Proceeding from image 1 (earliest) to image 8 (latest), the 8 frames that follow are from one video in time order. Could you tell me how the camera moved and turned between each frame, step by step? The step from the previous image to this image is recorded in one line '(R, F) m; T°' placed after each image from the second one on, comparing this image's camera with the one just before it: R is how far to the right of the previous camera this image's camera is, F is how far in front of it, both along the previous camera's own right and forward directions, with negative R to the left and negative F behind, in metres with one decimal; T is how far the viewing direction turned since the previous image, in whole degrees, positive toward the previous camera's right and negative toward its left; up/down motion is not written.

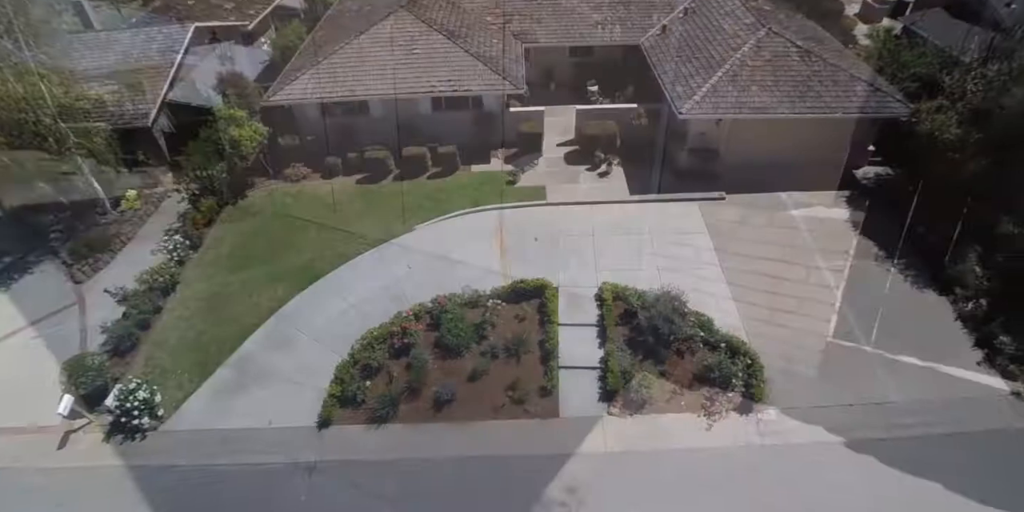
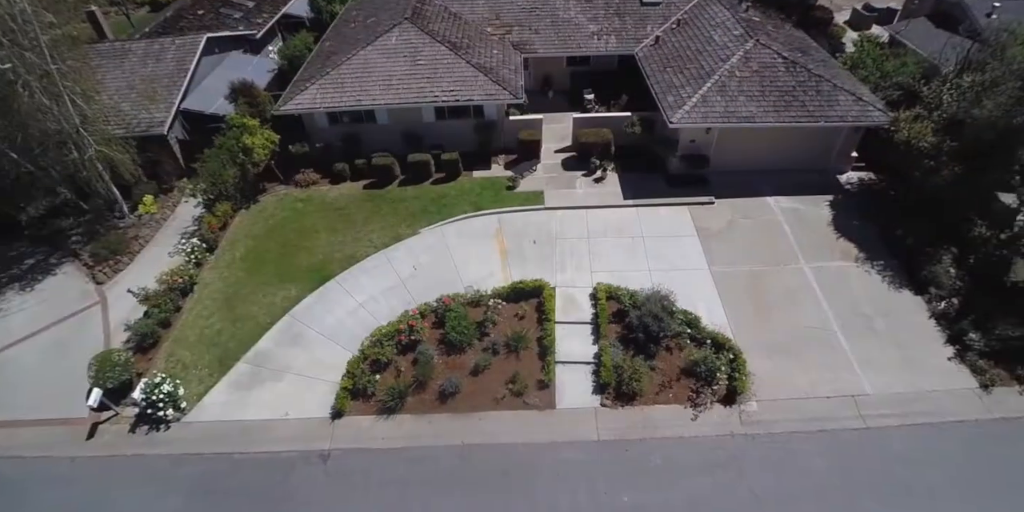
(0.0, -0.9) m; 0°
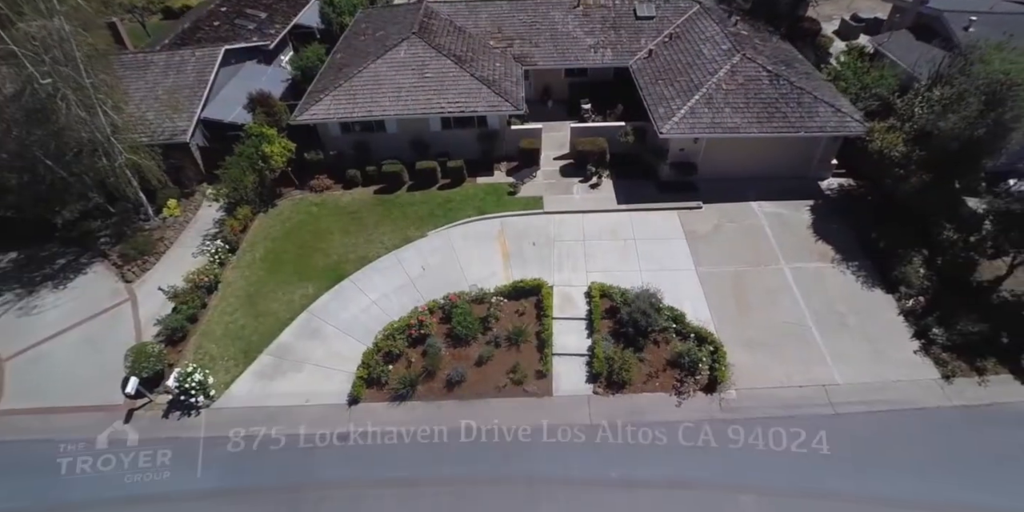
(0.0, -1.3) m; 0°
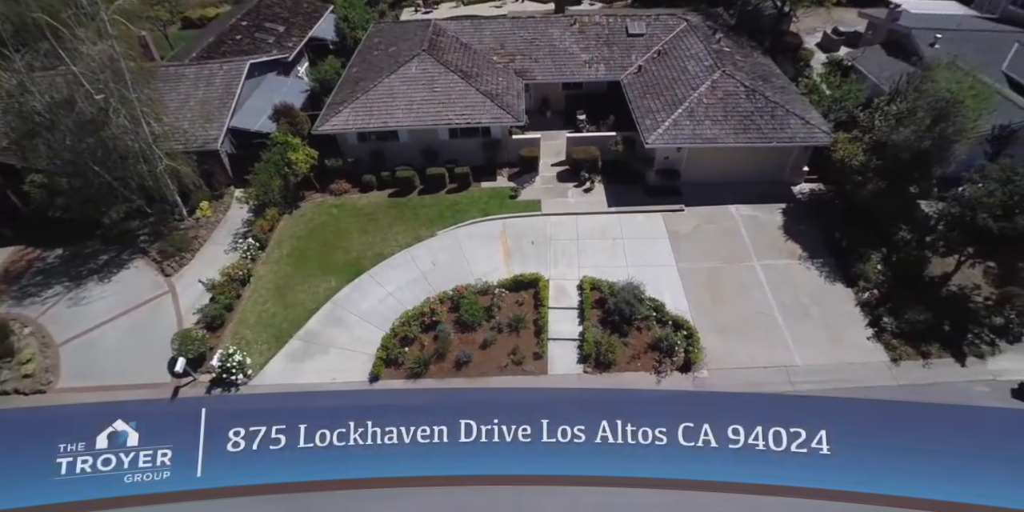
(0.0, -2.1) m; 0°
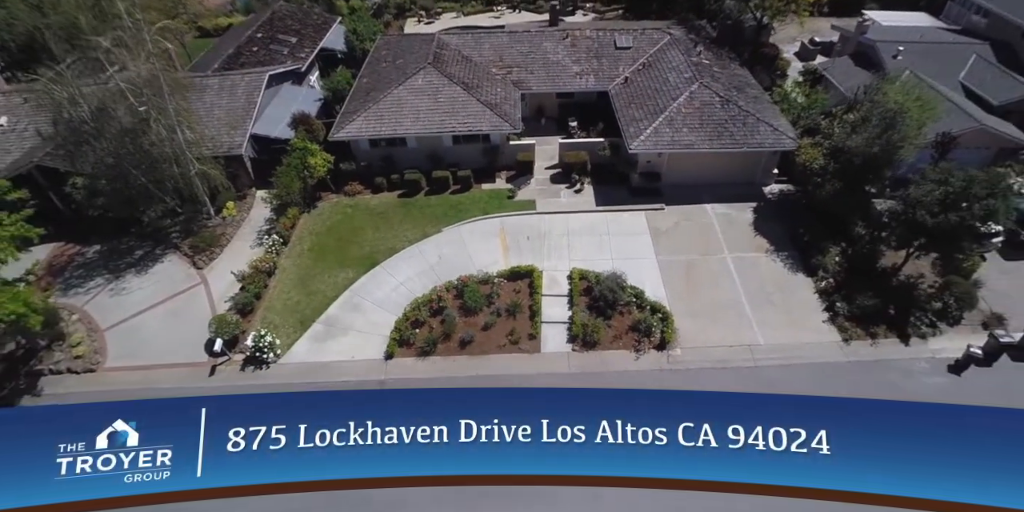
(+0.1, -2.3) m; 0°
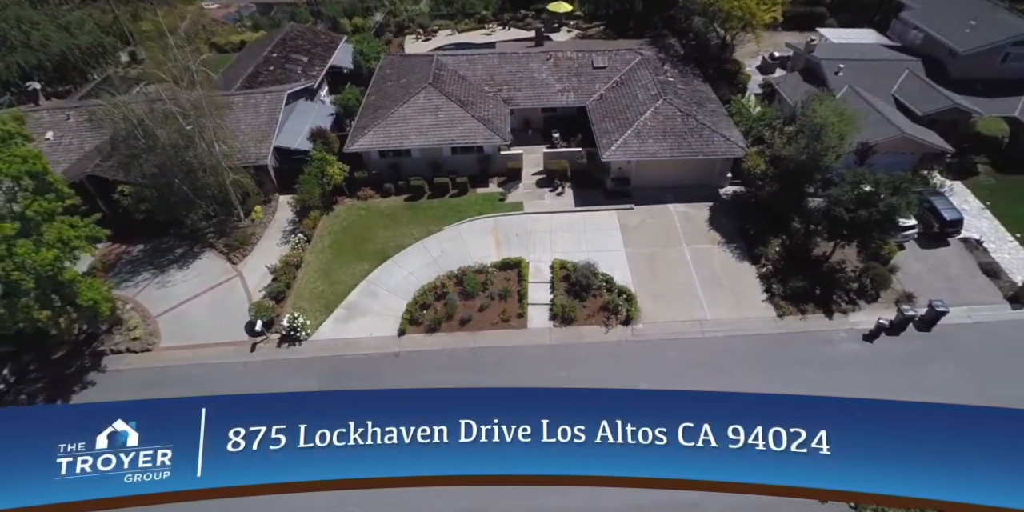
(+0.2, -3.9) m; +1°
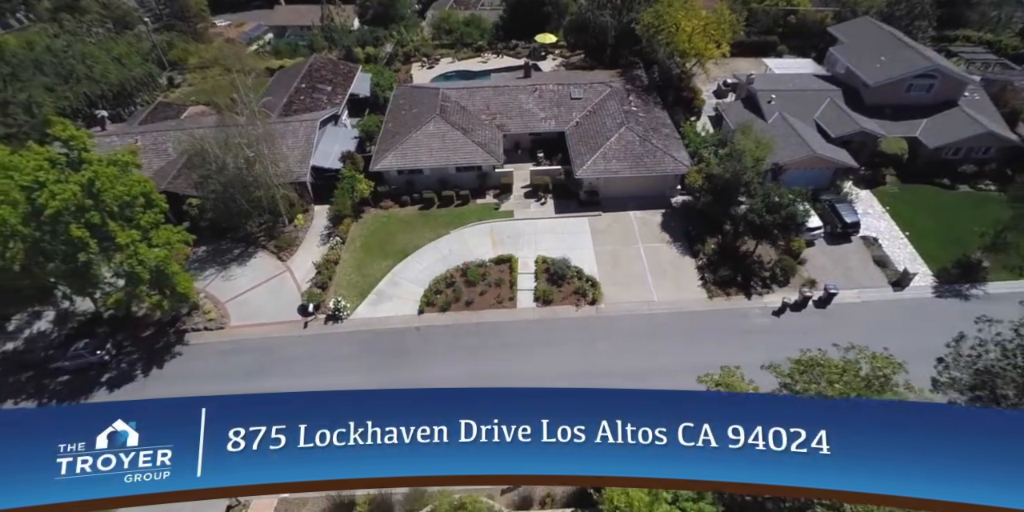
(+0.2, -7.0) m; 0°
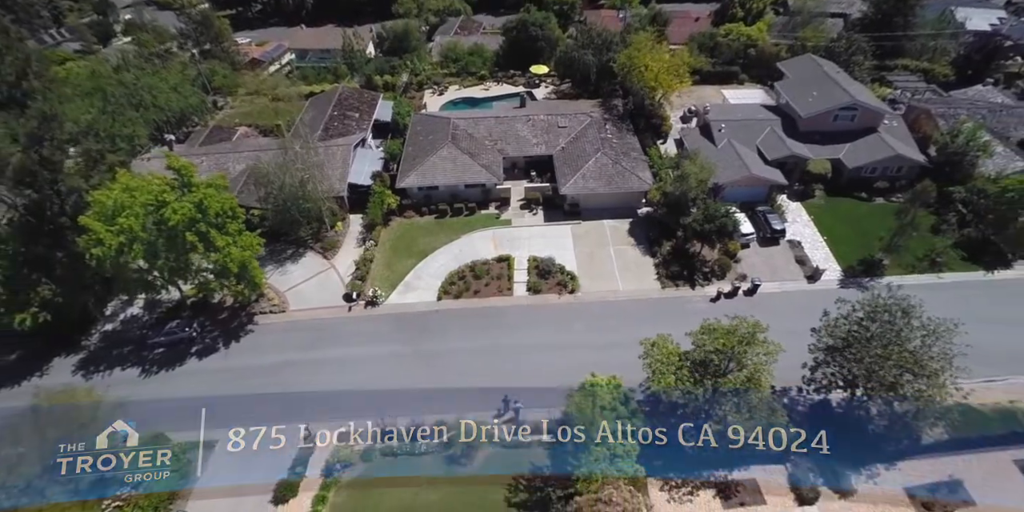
(+0.1, -8.8) m; 0°
